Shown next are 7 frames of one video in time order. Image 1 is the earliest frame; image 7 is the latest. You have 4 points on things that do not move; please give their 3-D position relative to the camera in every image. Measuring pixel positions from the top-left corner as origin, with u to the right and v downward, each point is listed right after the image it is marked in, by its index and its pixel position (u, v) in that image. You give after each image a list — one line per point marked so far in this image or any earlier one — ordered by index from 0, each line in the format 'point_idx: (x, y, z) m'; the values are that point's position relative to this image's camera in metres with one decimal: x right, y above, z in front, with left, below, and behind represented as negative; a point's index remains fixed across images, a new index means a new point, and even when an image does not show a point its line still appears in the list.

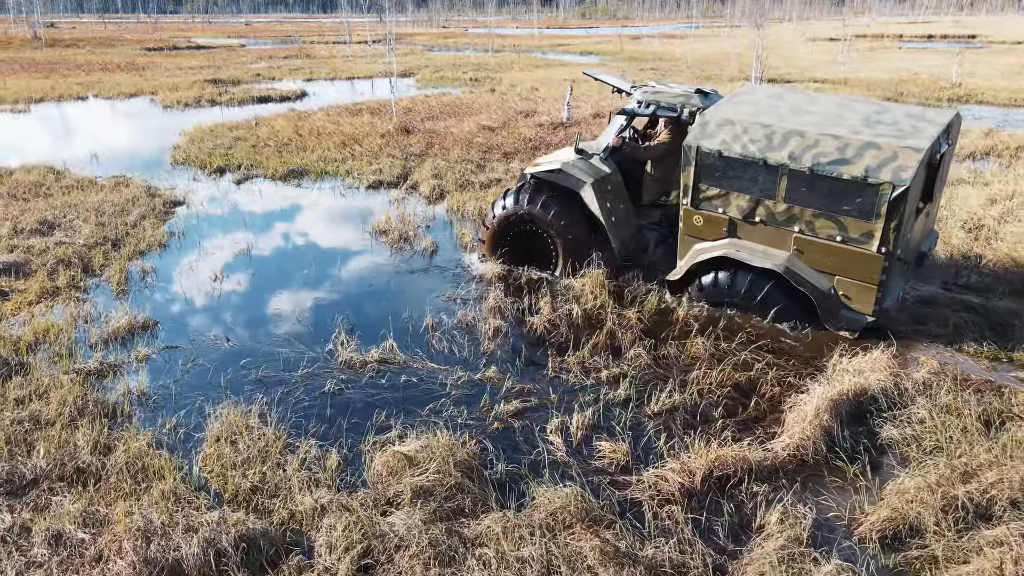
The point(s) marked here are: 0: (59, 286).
0: (-4.3, 0.0, +6.9) m
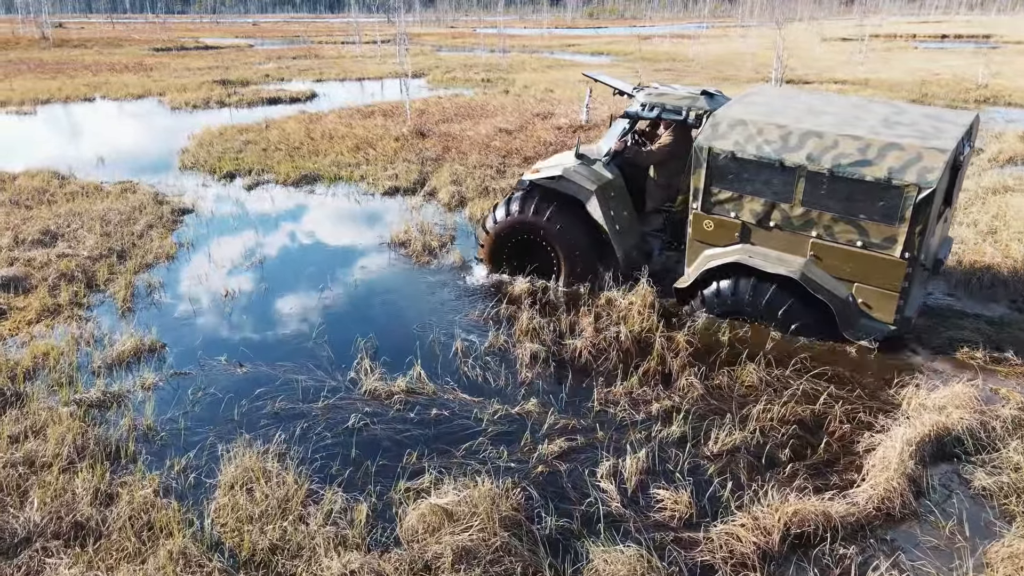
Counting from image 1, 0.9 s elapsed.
0: (-4.0, -0.1, +6.5) m
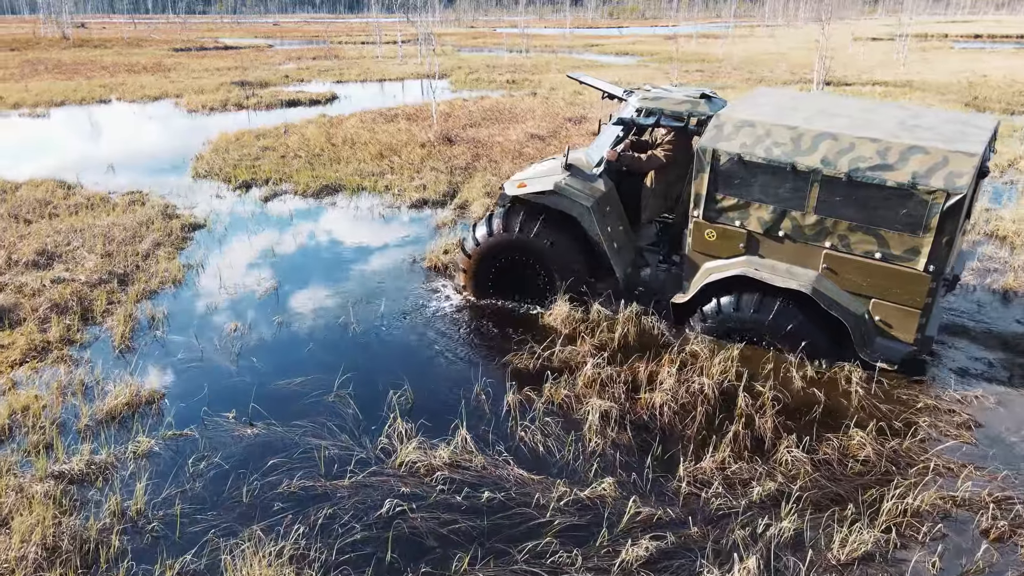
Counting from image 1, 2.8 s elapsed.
0: (-3.6, -0.4, +5.7) m
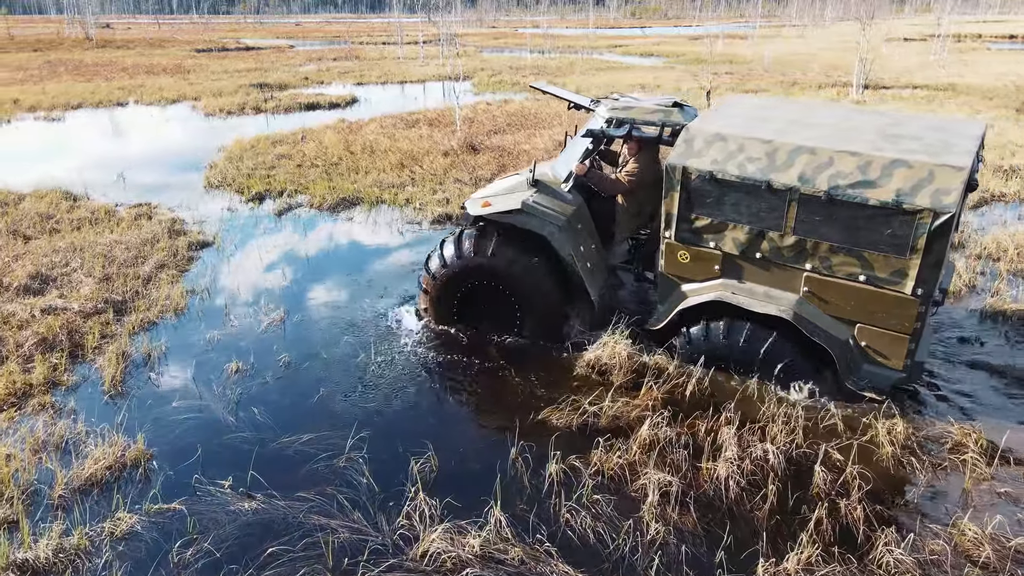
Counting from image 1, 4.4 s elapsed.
0: (-3.3, -0.7, +5.1) m
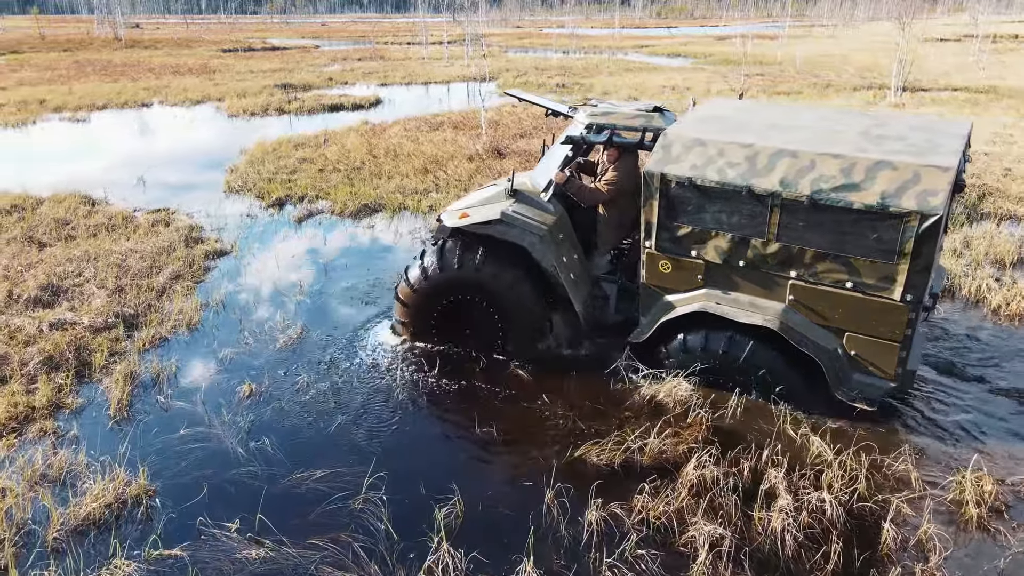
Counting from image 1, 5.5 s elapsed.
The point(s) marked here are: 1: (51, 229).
0: (-3.1, -0.8, +4.8) m
1: (-5.5, +0.7, +8.6) m
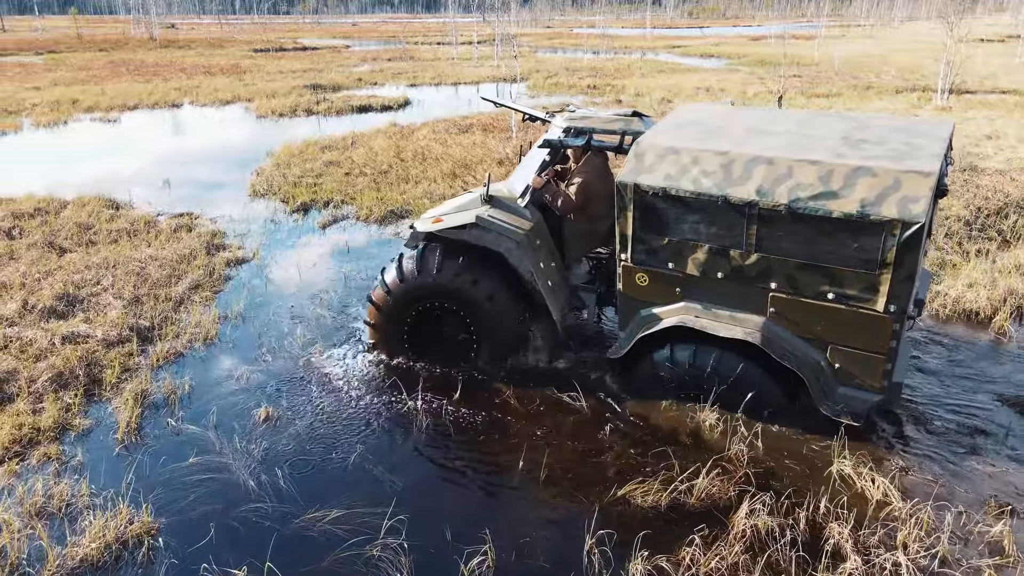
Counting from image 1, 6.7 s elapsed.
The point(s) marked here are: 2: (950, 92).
0: (-2.9, -0.9, +4.6) m
1: (-5.1, +0.6, +8.5) m
2: (+11.8, +5.3, +19.8) m
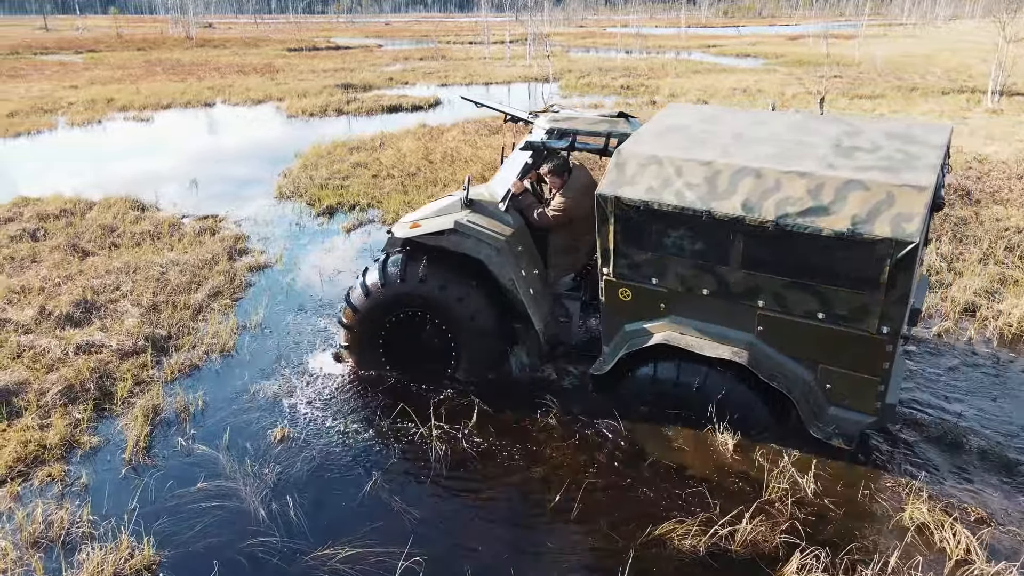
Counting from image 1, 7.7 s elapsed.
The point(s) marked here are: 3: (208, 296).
0: (-2.8, -0.9, +4.4) m
1: (-4.8, +0.6, +8.3) m
2: (+12.7, +5.0, +19.0) m
3: (-2.8, -0.1, +6.6) m
